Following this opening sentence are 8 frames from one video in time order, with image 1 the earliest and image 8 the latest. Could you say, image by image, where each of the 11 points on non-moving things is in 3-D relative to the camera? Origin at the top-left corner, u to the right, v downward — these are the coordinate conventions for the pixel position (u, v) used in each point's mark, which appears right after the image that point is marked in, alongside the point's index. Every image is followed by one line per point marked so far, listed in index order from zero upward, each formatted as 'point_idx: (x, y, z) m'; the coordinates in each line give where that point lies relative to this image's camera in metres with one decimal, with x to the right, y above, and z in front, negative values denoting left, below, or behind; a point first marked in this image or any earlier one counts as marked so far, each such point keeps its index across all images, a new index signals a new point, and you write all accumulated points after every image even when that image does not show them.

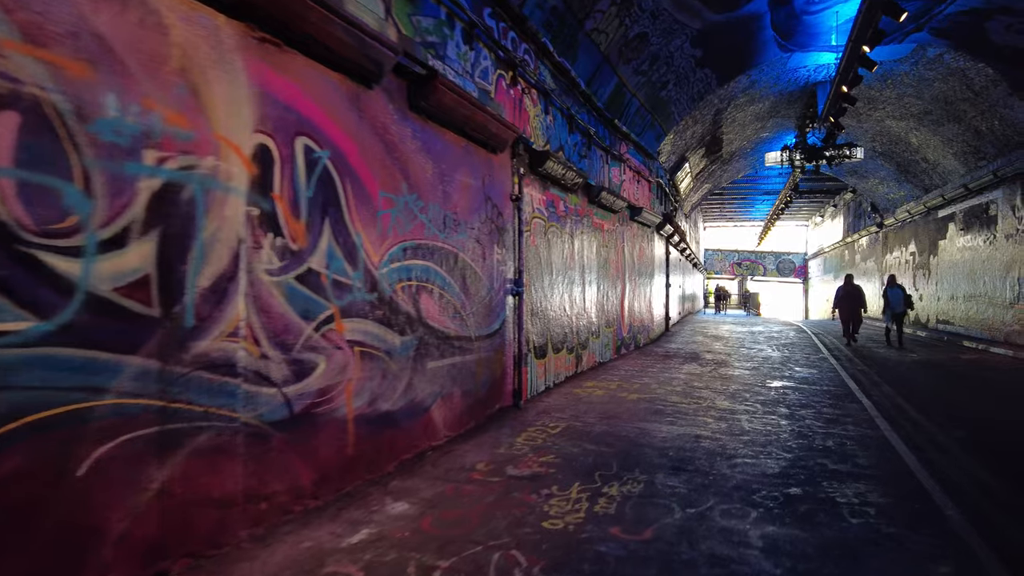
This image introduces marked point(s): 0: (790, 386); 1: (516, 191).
0: (+3.2, -1.1, +7.6) m
1: (0.0, +0.9, +6.0) m
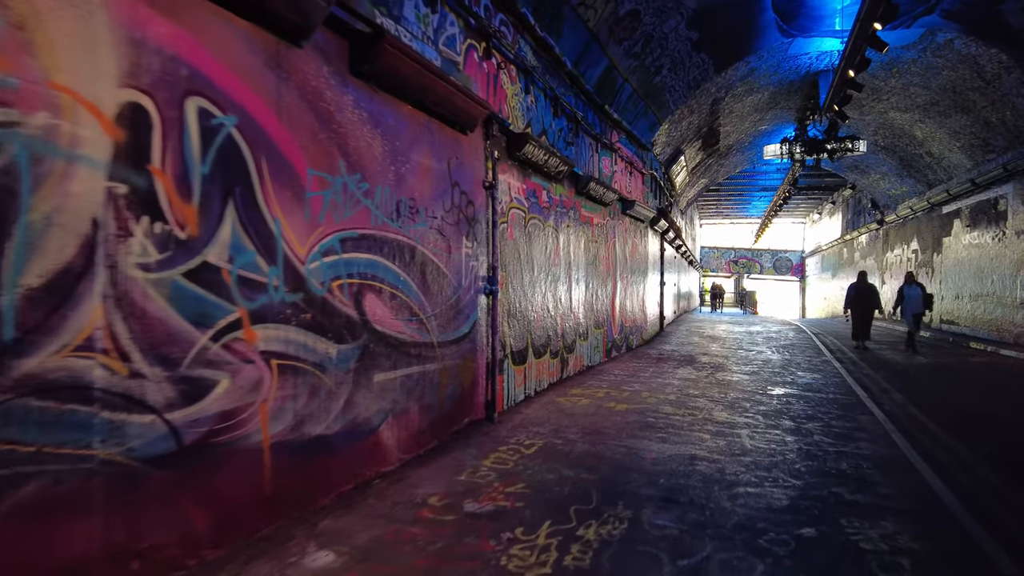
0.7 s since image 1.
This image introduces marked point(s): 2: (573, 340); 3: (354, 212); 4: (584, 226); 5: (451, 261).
0: (+3.0, -1.1, +6.9) m
1: (-0.2, +0.9, +5.3) m
2: (+0.7, -0.6, +7.9) m
3: (-0.9, +0.4, +3.6) m
4: (+0.9, +0.8, +8.4) m
5: (-0.4, +0.2, +4.7) m
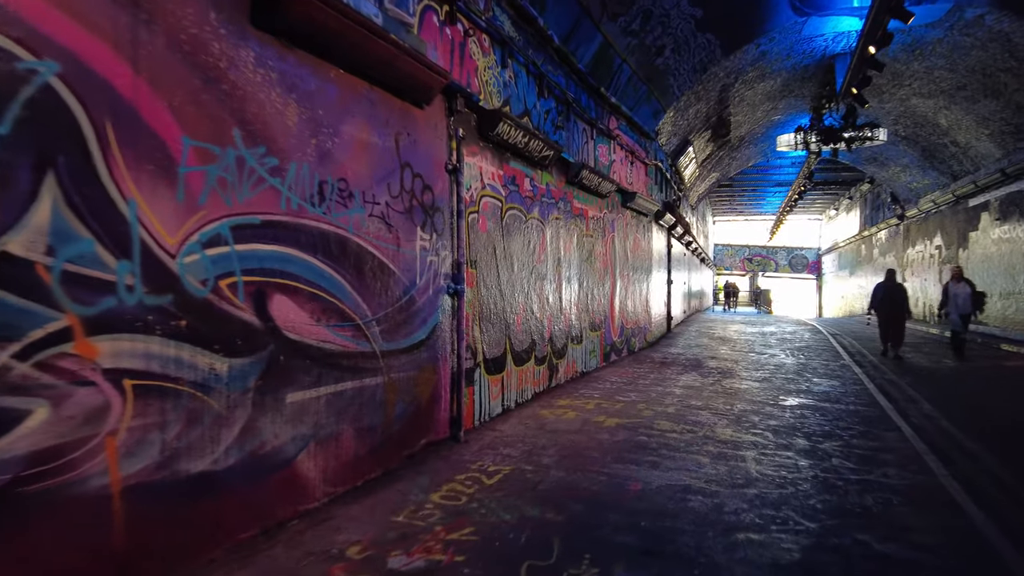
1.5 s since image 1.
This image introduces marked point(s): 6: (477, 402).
0: (+2.8, -1.1, +6.2) m
1: (-0.4, +0.9, +4.6) m
2: (+0.6, -0.6, +7.1) m
3: (-1.2, +0.4, +2.9) m
4: (+0.8, +0.8, +7.6) m
5: (-0.7, +0.2, +4.0) m
6: (-0.3, -0.9, +5.0) m
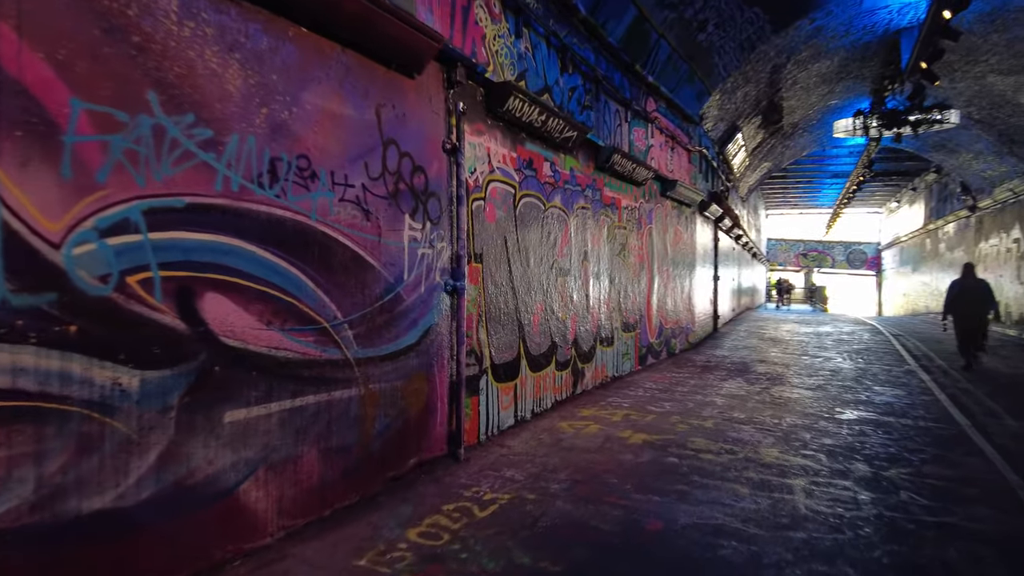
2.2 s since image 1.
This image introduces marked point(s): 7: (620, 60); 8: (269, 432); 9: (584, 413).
0: (+3.0, -1.1, +5.4) m
1: (-0.4, +0.9, +4.1) m
2: (+0.8, -0.6, +6.5) m
3: (-1.2, +0.4, +2.4) m
4: (+1.0, +0.9, +7.0) m
5: (-0.7, +0.2, +3.5) m
6: (-0.2, -0.9, +4.5) m
7: (+1.2, +2.5, +7.2) m
8: (-1.1, -0.6, +2.8) m
9: (+0.6, -1.1, +5.4) m
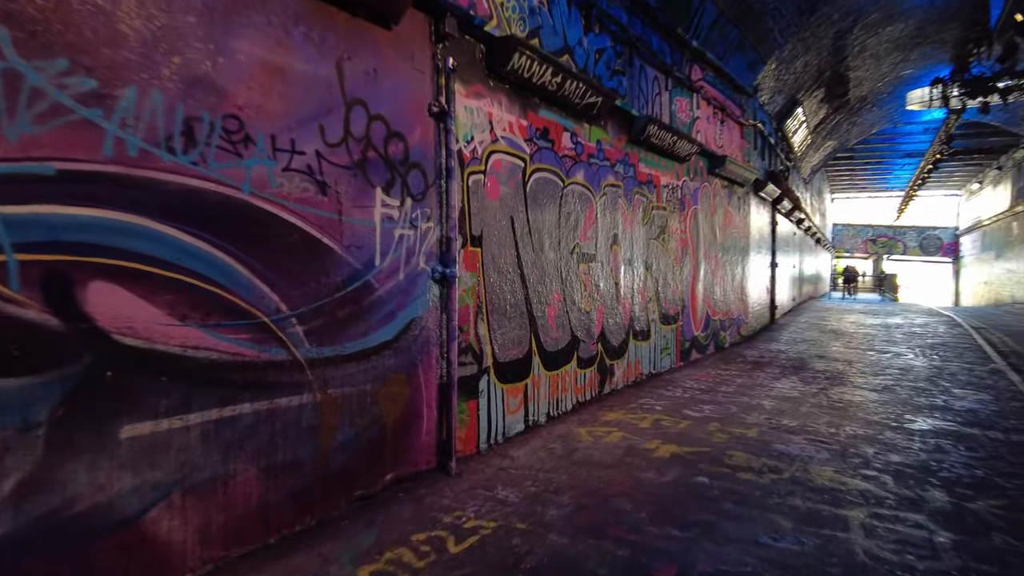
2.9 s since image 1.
0: (+3.1, -1.0, +4.5) m
1: (-0.4, +1.0, +3.5) m
2: (+1.0, -0.5, +5.8) m
3: (-1.4, +0.5, +1.9) m
4: (+1.3, +1.0, +6.3) m
5: (-0.7, +0.3, +2.9) m
6: (-0.2, -0.8, +3.9) m
7: (+1.5, +2.7, +6.4) m
8: (-1.2, -0.6, +2.3) m
9: (+0.7, -1.0, +4.8) m
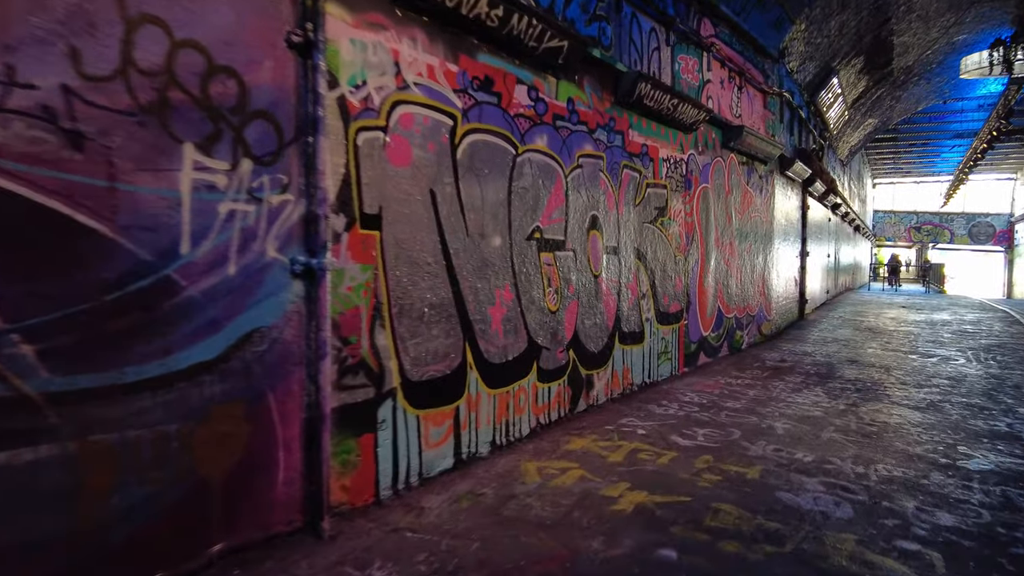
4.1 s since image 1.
0: (+2.7, -1.0, +3.4) m
1: (-0.8, +1.0, +2.5) m
2: (+0.7, -0.4, +4.8) m
3: (-1.9, +0.5, +1.0) m
4: (+1.0, +1.0, +5.2) m
5: (-1.2, +0.3, +2.0) m
6: (-0.6, -0.8, +3.0) m
7: (+1.2, +2.7, +5.4) m
8: (-1.6, -0.6, +1.4) m
9: (+0.4, -0.9, +3.8) m
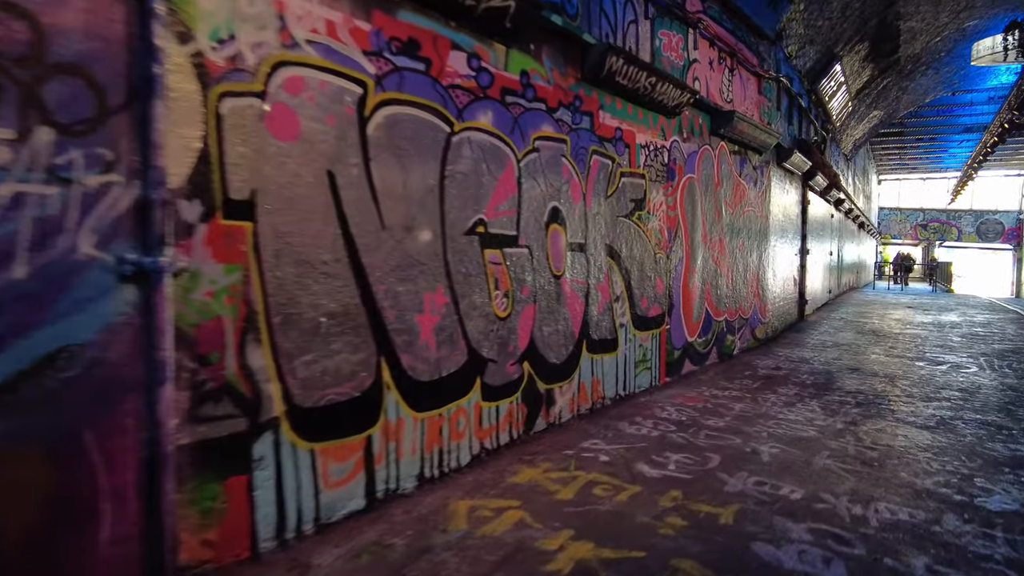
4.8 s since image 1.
0: (+2.4, -1.0, +2.9) m
1: (-1.1, +1.0, +2.0) m
2: (+0.4, -0.4, +4.3) m
3: (-2.2, +0.4, +0.4) m
4: (+0.7, +1.0, +4.6) m
5: (-1.5, +0.3, +1.4) m
6: (-0.9, -0.8, +2.4) m
7: (+0.9, +2.7, +4.8) m
8: (-2.0, -0.6, +0.9) m
9: (0.0, -0.9, +3.3) m
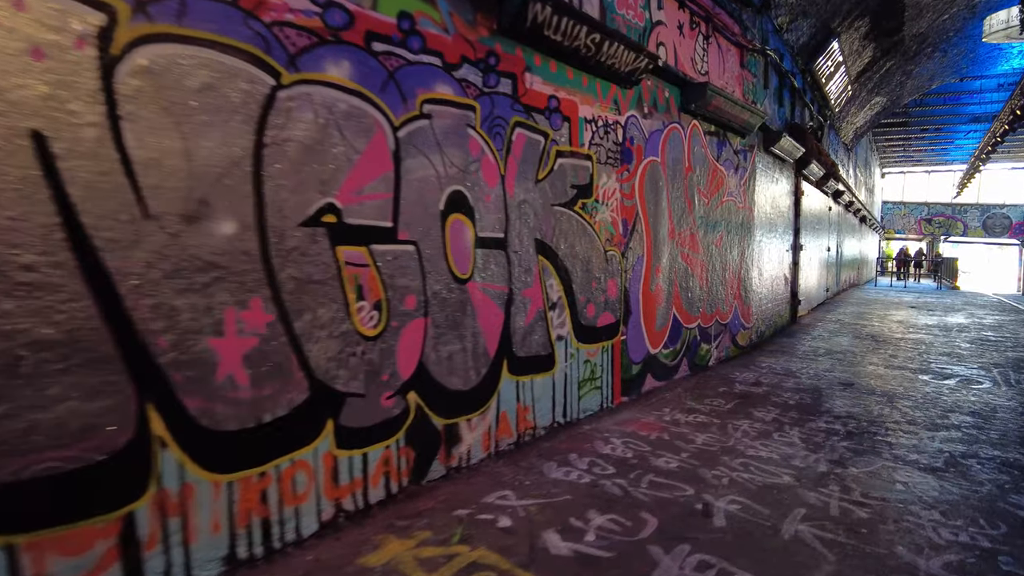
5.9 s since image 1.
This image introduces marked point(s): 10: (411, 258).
0: (+1.8, -1.1, +2.0) m
1: (-1.7, +1.0, +1.1) m
2: (-0.2, -0.5, +3.4) m
3: (-2.8, +0.4, -0.4) m
4: (+0.1, +1.0, +3.8) m
5: (-2.1, +0.2, +0.6) m
6: (-1.4, -0.8, +1.6) m
7: (+0.4, +2.7, +3.9) m
8: (-2.5, -0.7, 0.0) m
9: (-0.5, -1.0, +2.4) m
10: (-0.4, +0.1, +2.9) m
